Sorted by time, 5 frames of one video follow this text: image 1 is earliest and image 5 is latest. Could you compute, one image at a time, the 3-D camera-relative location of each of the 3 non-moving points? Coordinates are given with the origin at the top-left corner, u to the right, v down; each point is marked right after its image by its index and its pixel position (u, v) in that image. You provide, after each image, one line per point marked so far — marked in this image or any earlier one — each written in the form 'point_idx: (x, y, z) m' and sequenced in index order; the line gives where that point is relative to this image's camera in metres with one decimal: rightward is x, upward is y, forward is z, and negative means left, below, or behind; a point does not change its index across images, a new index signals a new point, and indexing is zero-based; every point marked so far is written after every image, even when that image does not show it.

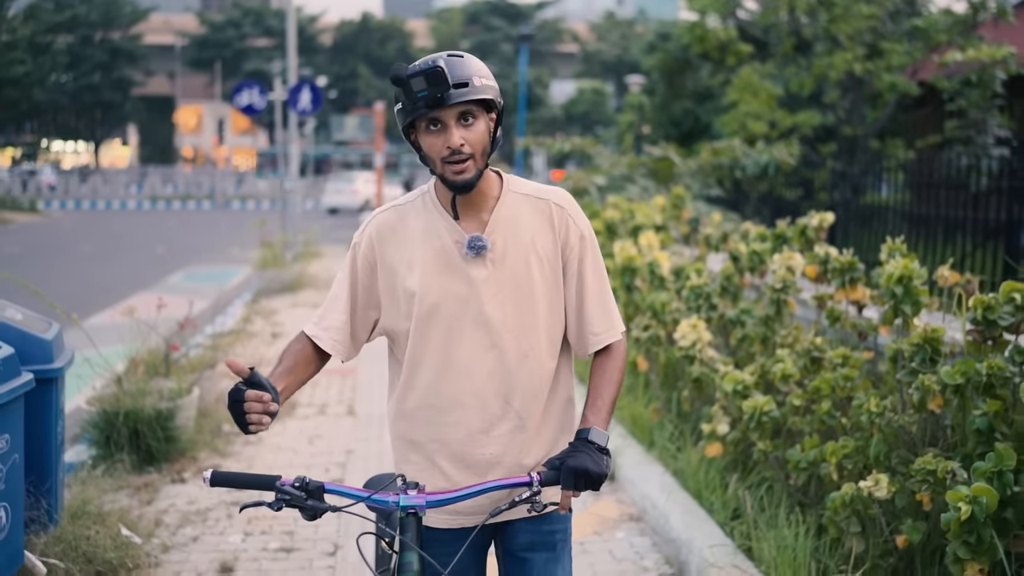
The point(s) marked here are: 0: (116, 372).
0: (-2.5, -0.5, +6.9) m
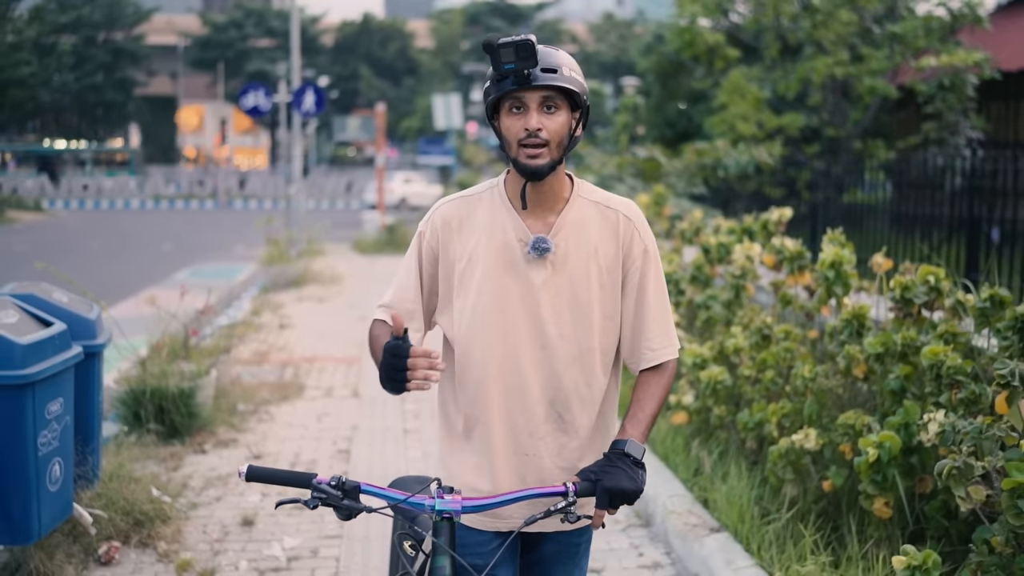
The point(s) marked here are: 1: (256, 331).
0: (-2.5, -0.5, +7.5) m
1: (-2.6, -0.4, +11.1) m
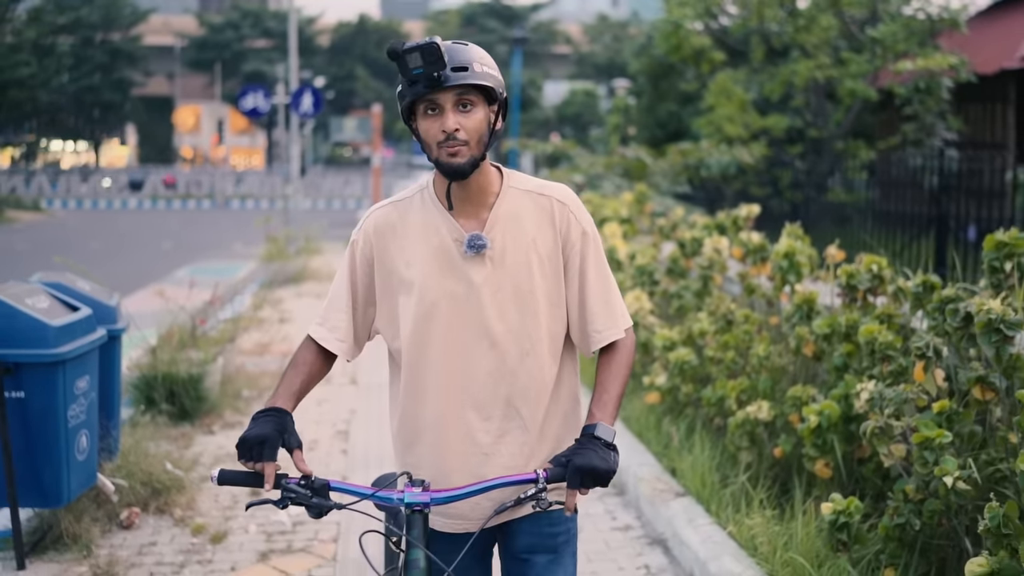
0: (-2.6, -0.4, +8.0) m
1: (-2.7, -0.4, +11.5) m
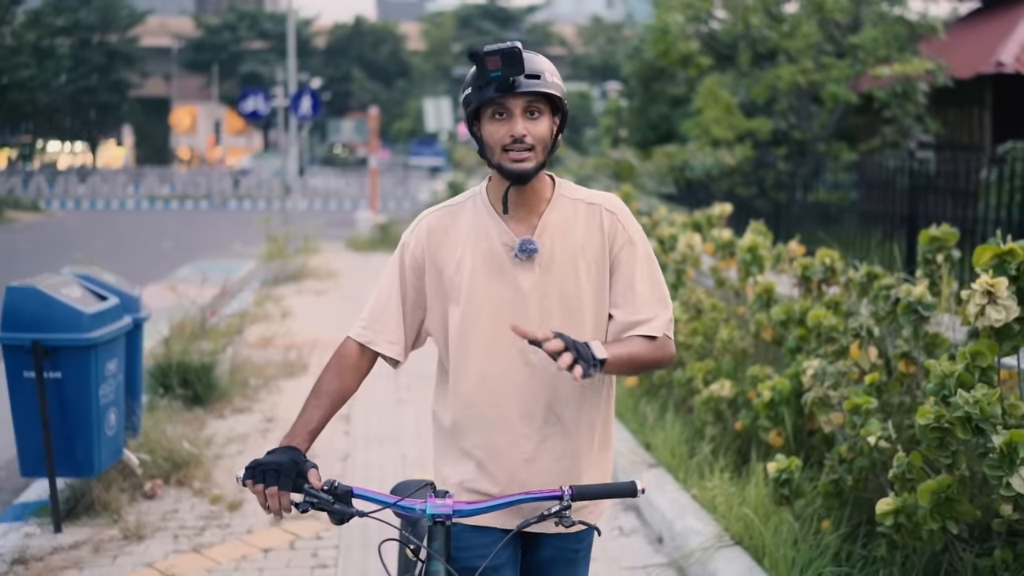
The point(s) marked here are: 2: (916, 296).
0: (-2.7, -0.4, +8.6) m
1: (-2.7, -0.3, +12.1) m
2: (+1.5, 0.0, +4.2) m
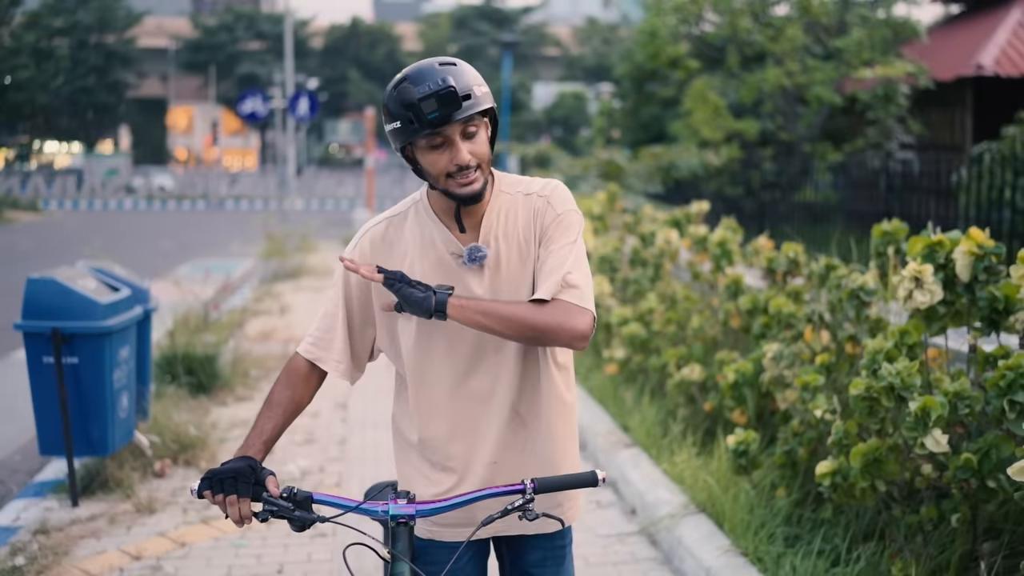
0: (-2.8, -0.3, +9.0) m
1: (-2.8, -0.3, +12.5) m
2: (+1.5, 0.0, +4.6) m
